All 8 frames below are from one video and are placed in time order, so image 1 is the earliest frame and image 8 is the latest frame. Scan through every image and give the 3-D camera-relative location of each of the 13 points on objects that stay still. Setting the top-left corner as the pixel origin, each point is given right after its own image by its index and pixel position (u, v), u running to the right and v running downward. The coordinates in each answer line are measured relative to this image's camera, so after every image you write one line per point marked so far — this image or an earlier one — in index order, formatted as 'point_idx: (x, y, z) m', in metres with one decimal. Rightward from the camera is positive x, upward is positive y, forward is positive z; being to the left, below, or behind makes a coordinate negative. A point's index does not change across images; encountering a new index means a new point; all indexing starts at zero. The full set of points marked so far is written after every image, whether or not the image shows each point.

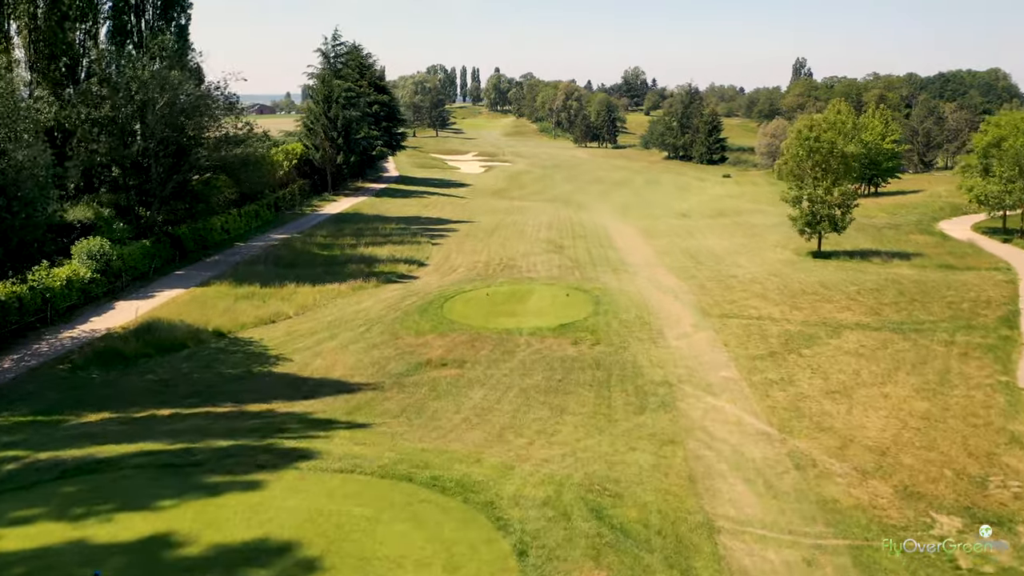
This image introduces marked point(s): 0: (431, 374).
0: (-1.7, -1.8, +16.5) m
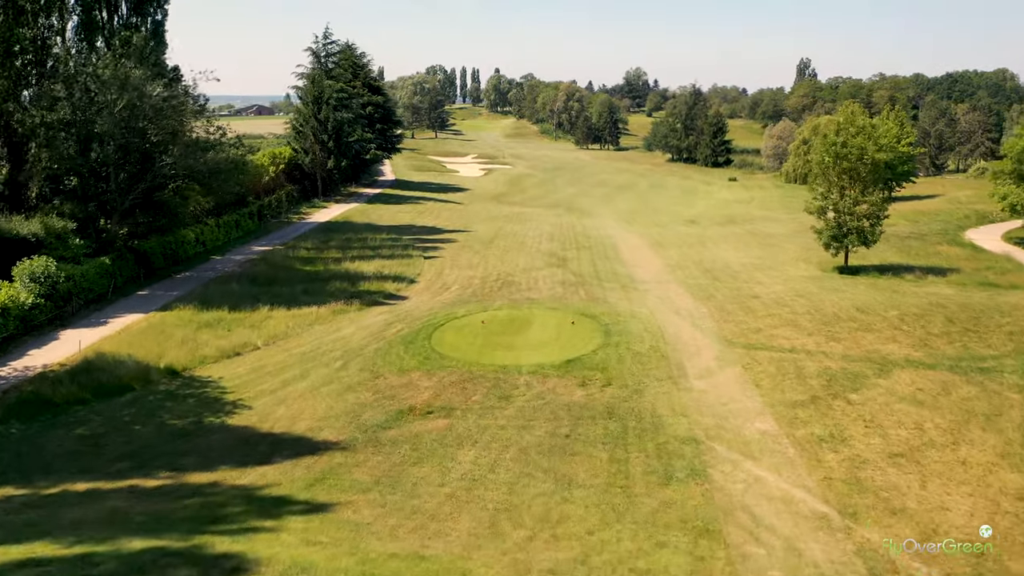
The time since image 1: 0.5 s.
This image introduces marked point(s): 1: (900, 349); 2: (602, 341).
0: (-1.7, -2.5, +13.9) m
1: (+8.7, -1.4, +17.6) m
2: (+2.1, -1.2, +18.3) m
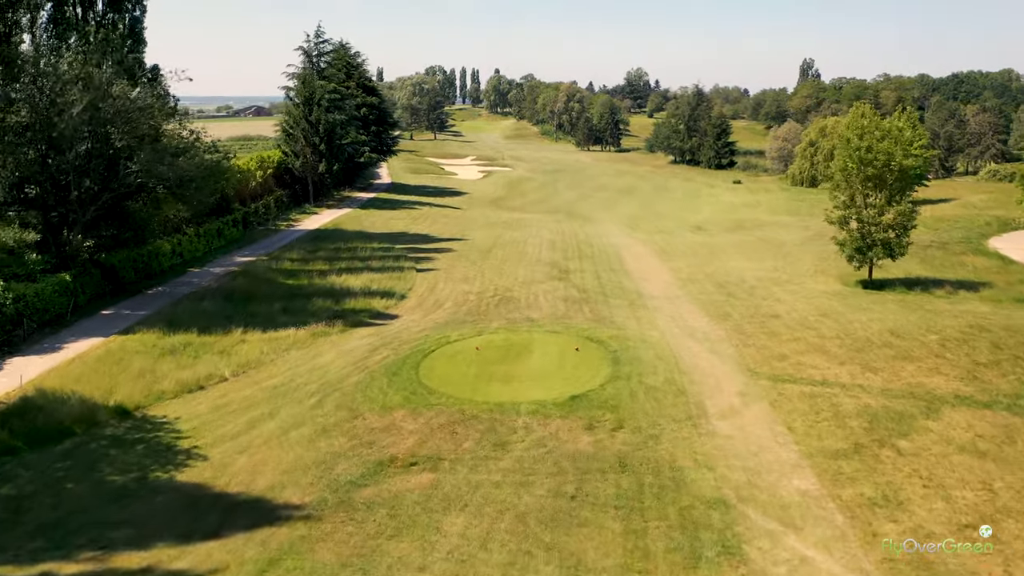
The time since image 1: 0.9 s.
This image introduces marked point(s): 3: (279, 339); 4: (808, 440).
0: (-1.8, -3.0, +12.0) m
1: (+8.7, -1.9, +15.6) m
2: (+2.1, -1.7, +16.3) m
3: (-5.8, -1.3, +19.3) m
4: (+5.0, -2.6, +13.3) m
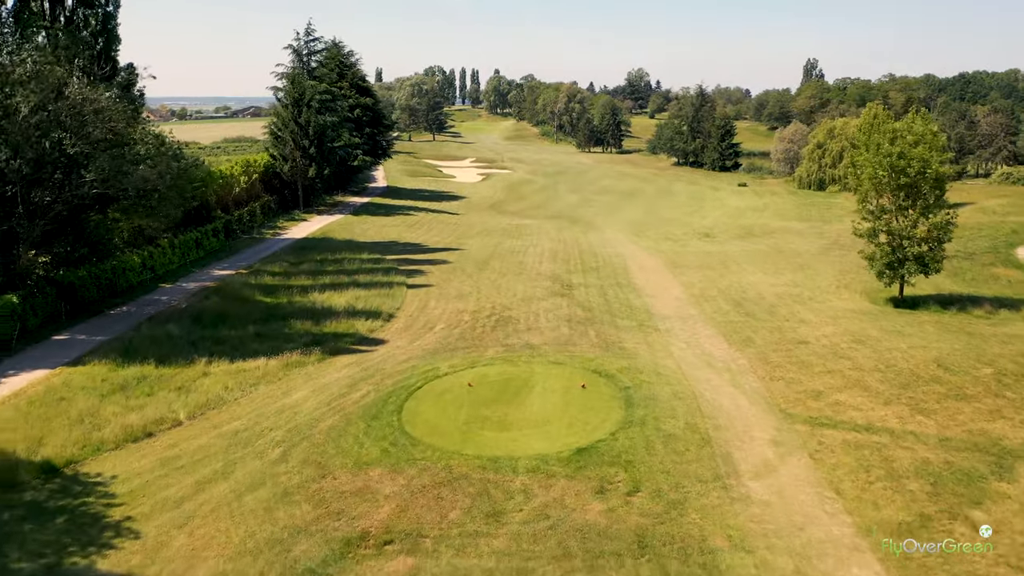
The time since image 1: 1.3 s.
0: (-1.8, -3.5, +9.8) m
1: (+8.6, -2.4, +13.5) m
2: (+2.0, -2.3, +14.1) m
3: (-5.8, -1.8, +17.2) m
4: (+5.0, -3.1, +11.1) m
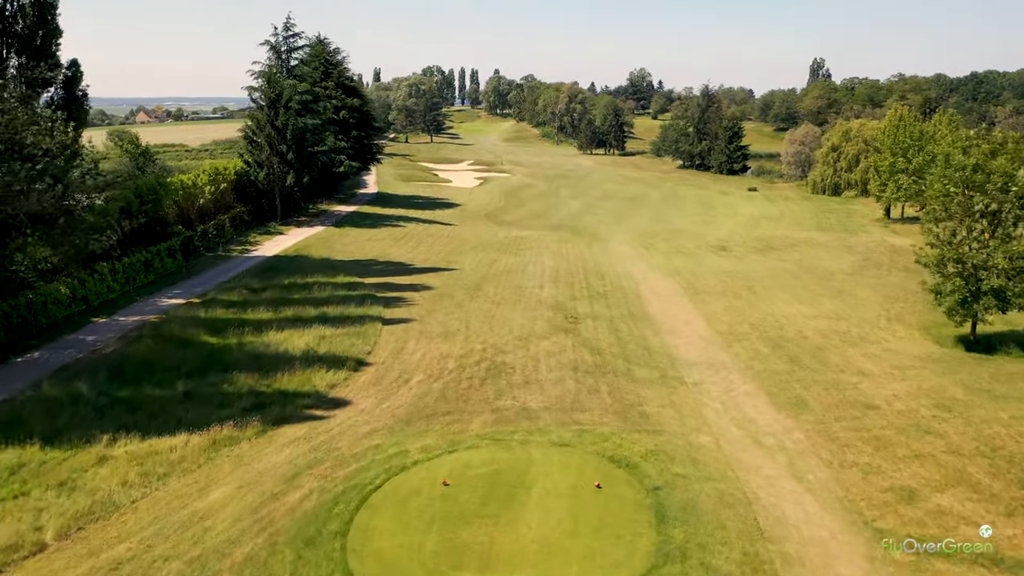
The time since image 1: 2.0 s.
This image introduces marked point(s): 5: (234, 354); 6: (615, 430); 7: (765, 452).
0: (-2.0, -4.5, +5.8) m
1: (+8.5, -3.4, +9.5) m
2: (+1.8, -3.3, +10.1) m
3: (-6.0, -2.8, +13.2) m
4: (+4.8, -4.1, +7.1) m
5: (-6.7, -1.5, +18.8) m
6: (+1.8, -2.6, +14.1) m
7: (+4.4, -2.8, +13.6) m
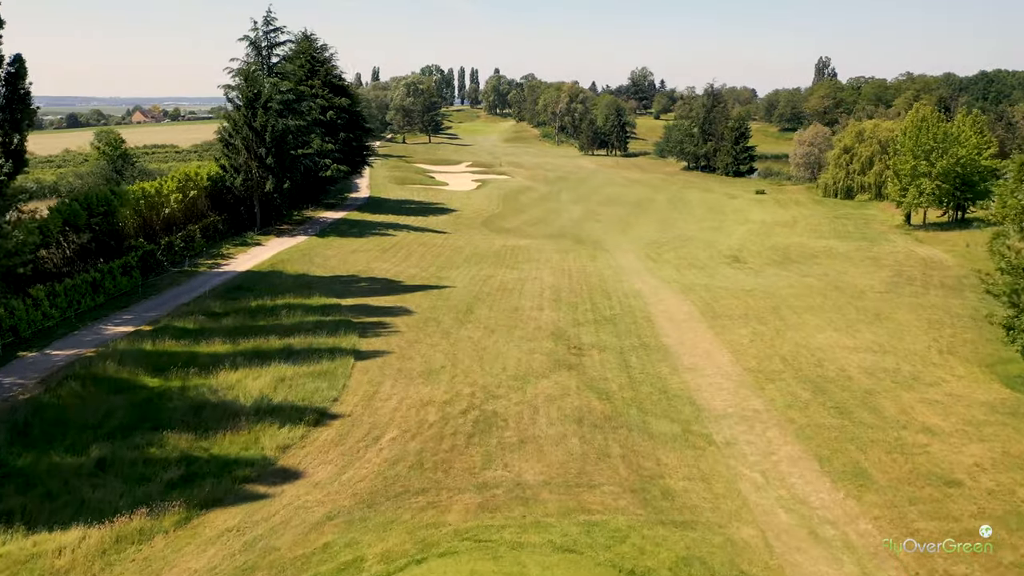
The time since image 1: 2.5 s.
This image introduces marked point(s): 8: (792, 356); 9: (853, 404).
0: (-2.2, -5.2, +2.8) m
1: (+8.3, -4.1, +6.4) m
2: (+1.7, -4.0, +7.1) m
3: (-6.1, -3.5, +10.1) m
4: (+4.6, -4.8, +4.1) m
5: (-6.8, -2.3, +15.8) m
6: (+1.7, -3.3, +11.0) m
7: (+4.2, -3.6, +10.5) m
8: (+7.0, -1.7, +19.6) m
9: (+6.9, -2.4, +16.0) m
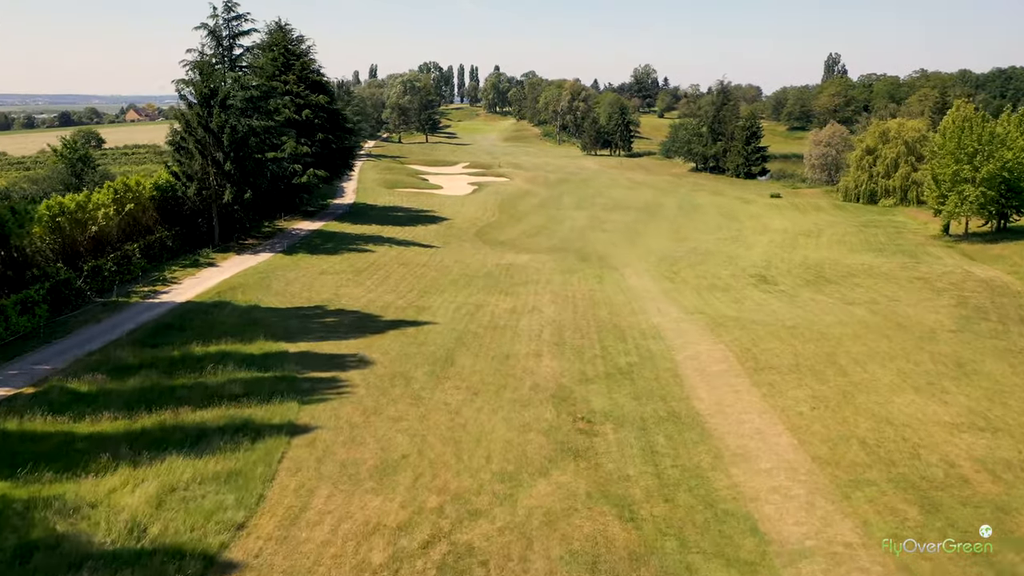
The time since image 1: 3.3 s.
0: (-2.4, -6.4, -2.2) m
1: (+8.0, -5.3, +1.5) m
2: (+1.4, -5.1, +2.1) m
3: (-6.4, -4.6, +5.2) m
4: (+4.4, -6.0, -0.9) m
5: (-7.1, -3.4, +10.8) m
6: (+1.4, -4.4, +6.0) m
7: (+4.0, -4.7, +5.5) m
8: (+6.7, -2.8, +14.6) m
9: (+6.7, -3.5, +11.0) m
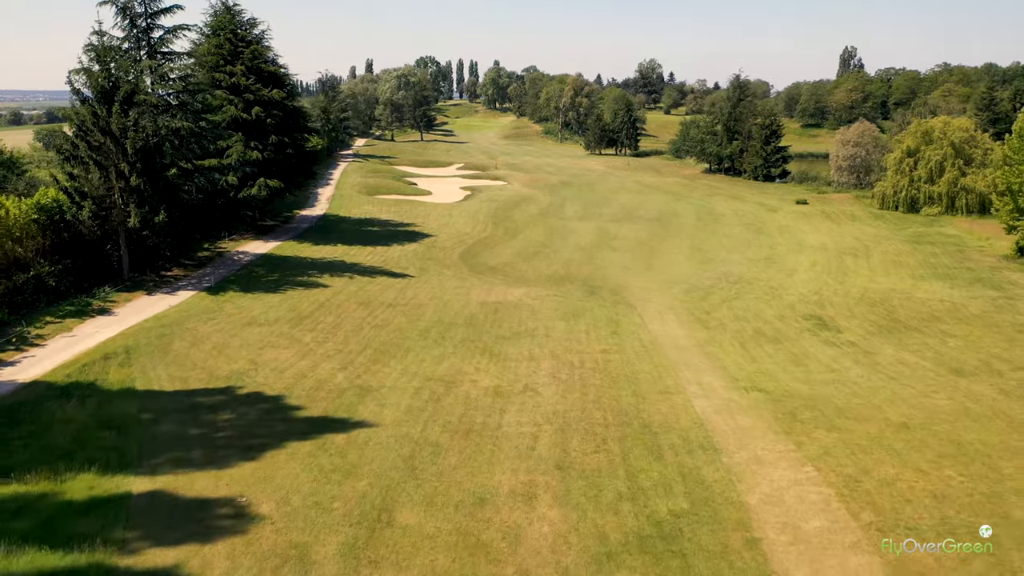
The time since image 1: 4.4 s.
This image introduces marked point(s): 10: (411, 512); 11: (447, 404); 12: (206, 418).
0: (-2.9, -8.1, -9.5) m
1: (+7.6, -7.0, -5.9) m
2: (+1.0, -6.9, -5.3) m
3: (-6.8, -6.4, -2.2) m
4: (+3.9, -7.7, -8.3) m
5: (-7.5, -5.1, +3.5) m
6: (+1.0, -6.2, -1.3) m
7: (+3.5, -6.4, -1.9) m
8: (+6.3, -4.5, +7.2) m
9: (+6.3, -5.2, +3.6) m
10: (-1.5, -3.5, +12.2) m
11: (-1.4, -2.5, +17.0) m
12: (-6.1, -2.6, +15.7) m
